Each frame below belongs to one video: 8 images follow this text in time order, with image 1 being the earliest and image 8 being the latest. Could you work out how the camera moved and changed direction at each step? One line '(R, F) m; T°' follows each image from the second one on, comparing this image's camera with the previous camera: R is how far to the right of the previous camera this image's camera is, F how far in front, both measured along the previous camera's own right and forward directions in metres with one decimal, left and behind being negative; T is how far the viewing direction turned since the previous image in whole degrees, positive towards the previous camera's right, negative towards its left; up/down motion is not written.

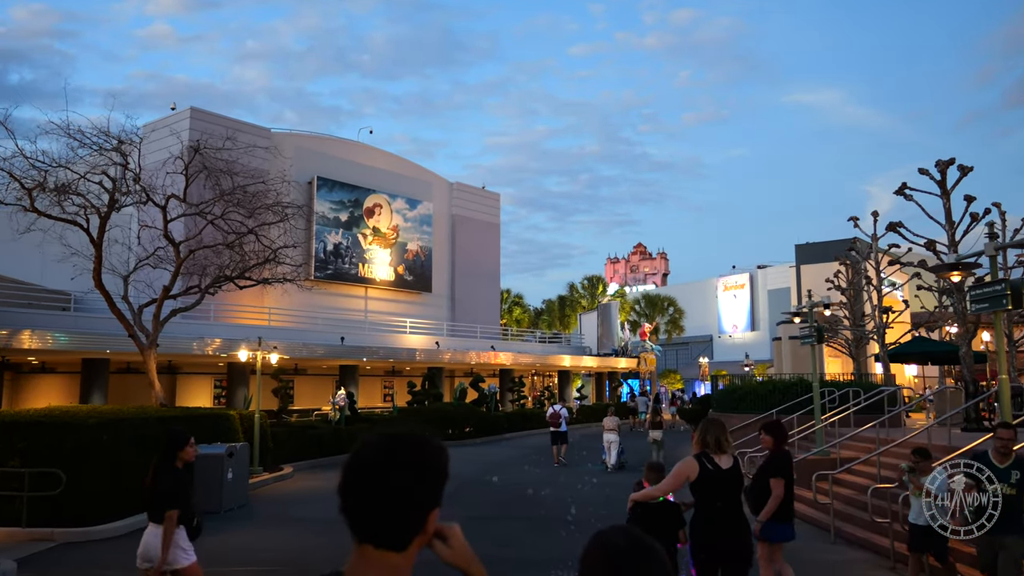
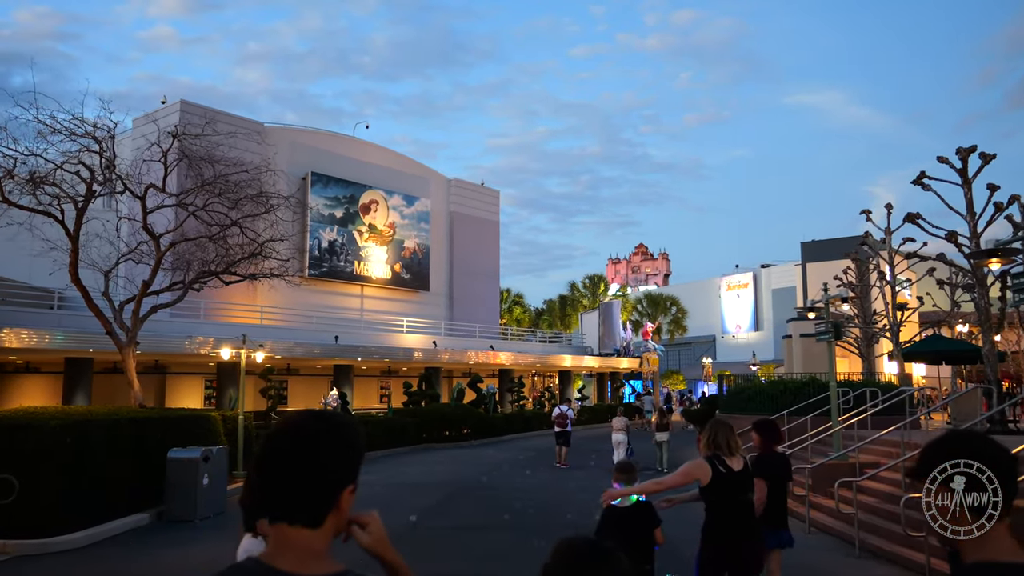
(+0.1, +1.0) m; 0°
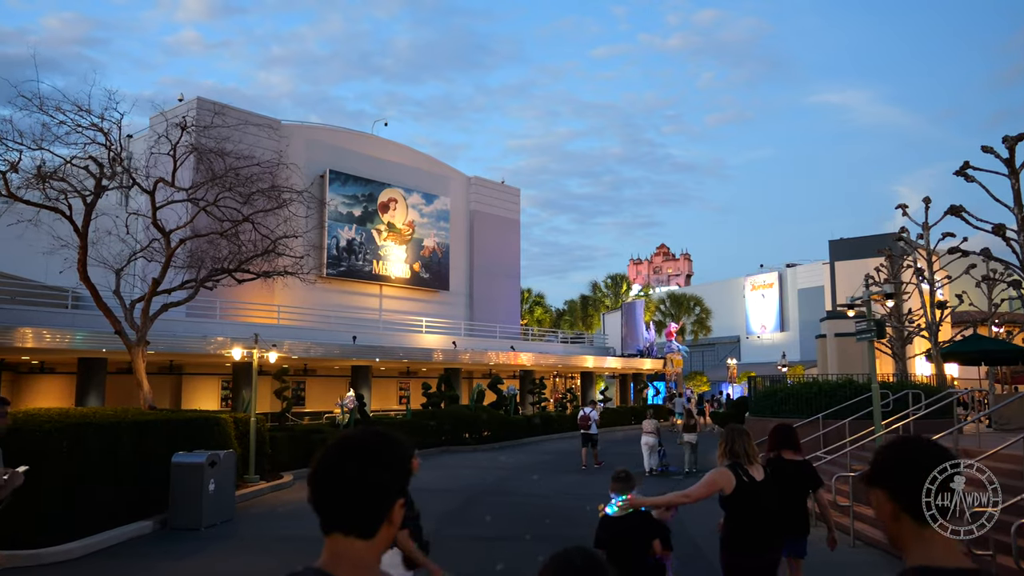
(0.0, +0.8) m; -2°
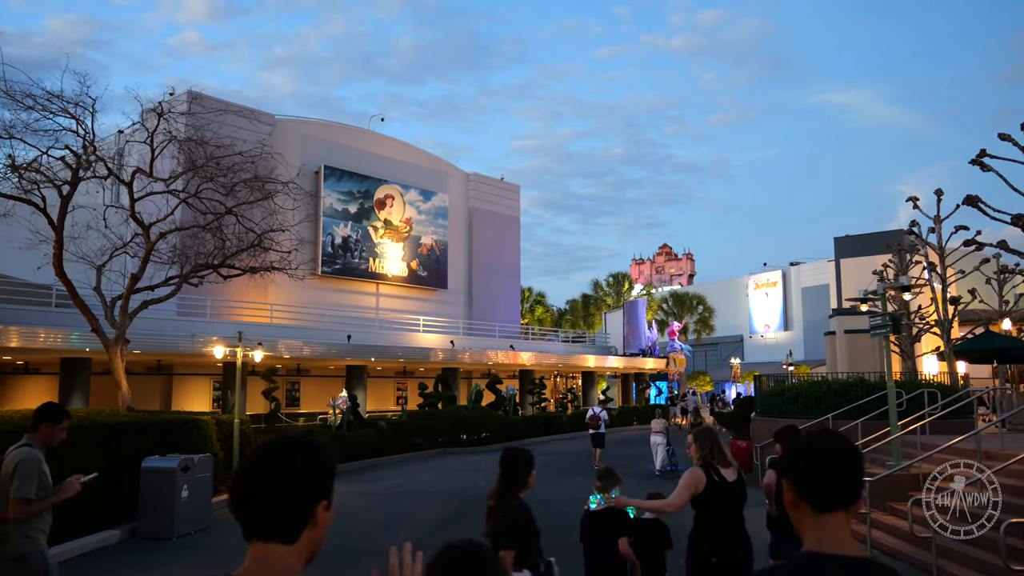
(+0.2, +0.8) m; 0°
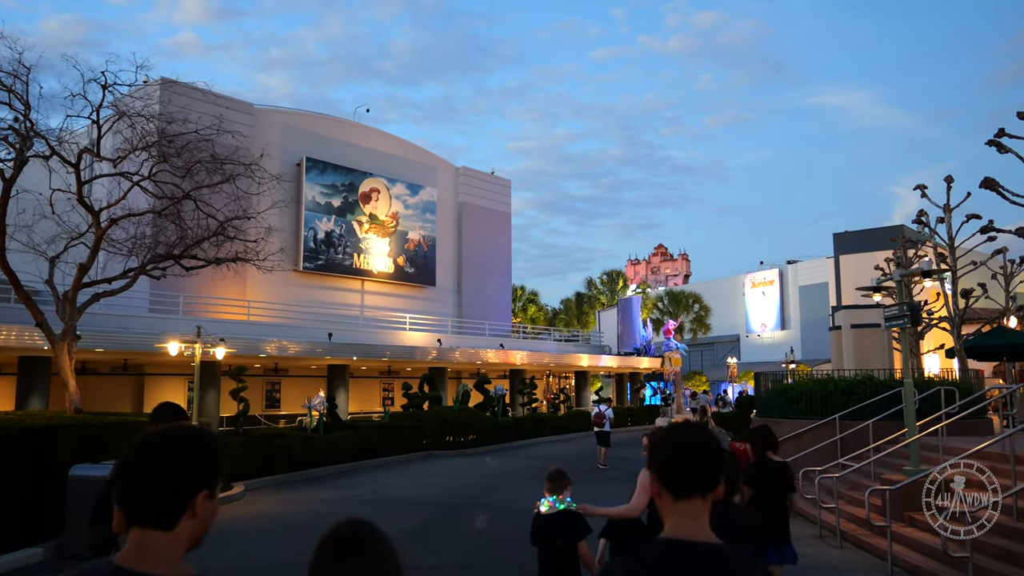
(+0.3, +1.3) m; 0°
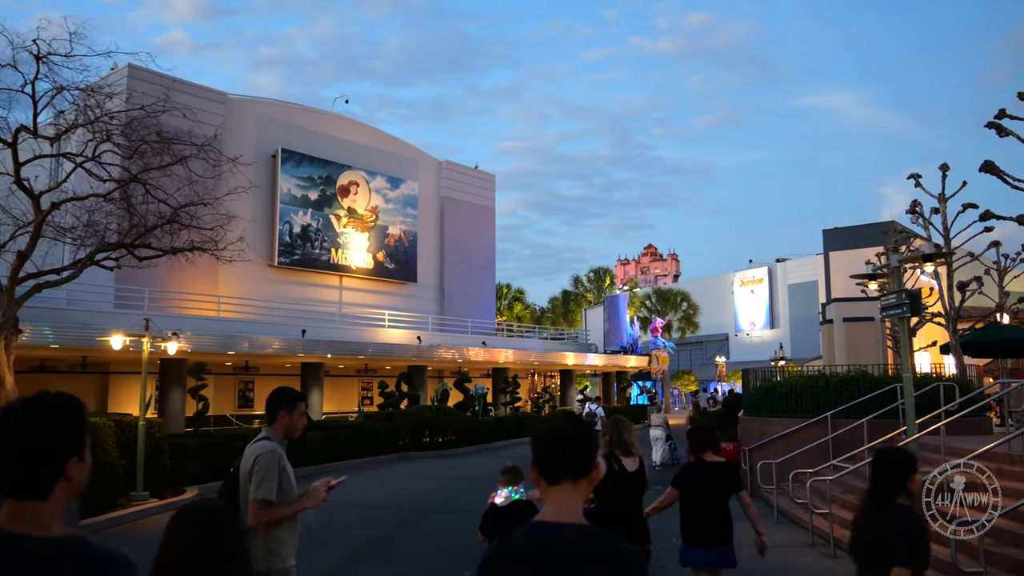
(+0.4, +1.0) m; +1°
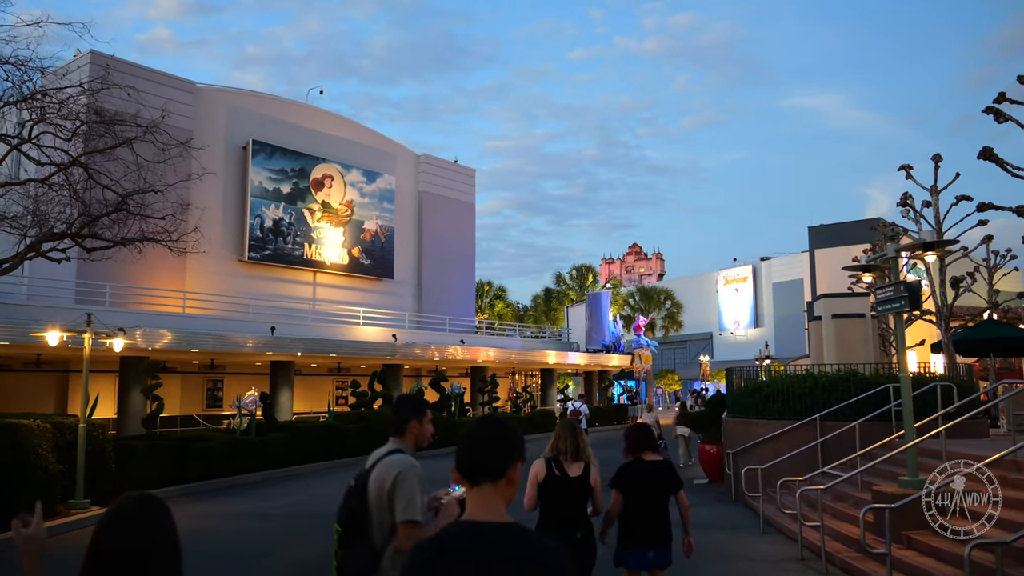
(+0.3, +1.0) m; +1°
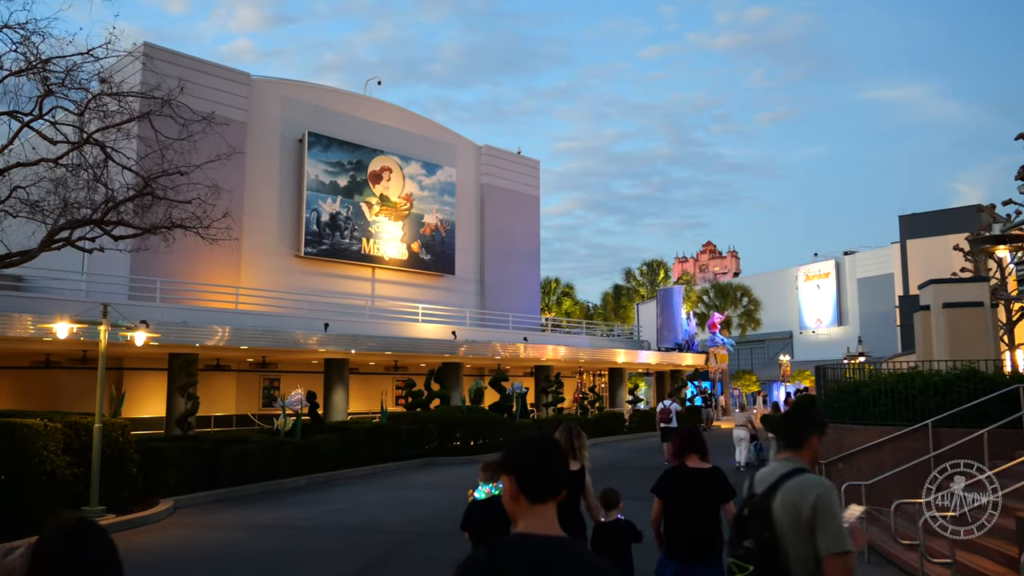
(+0.3, +1.8) m; -5°
